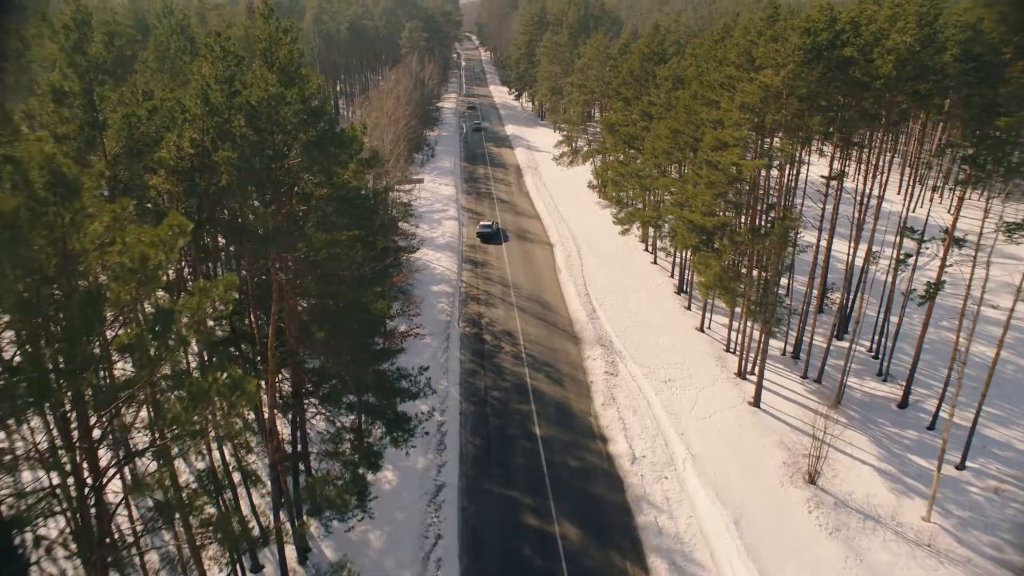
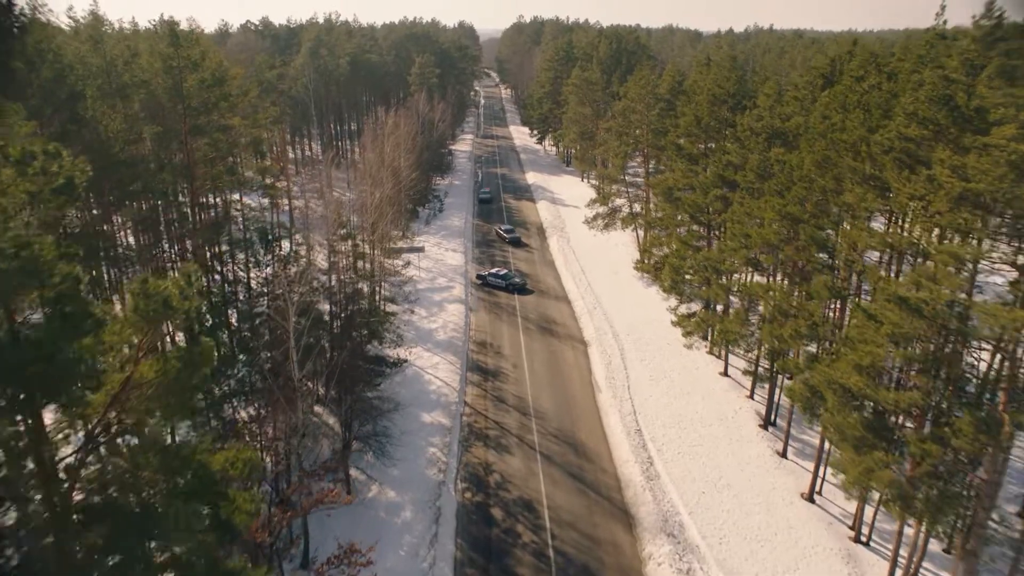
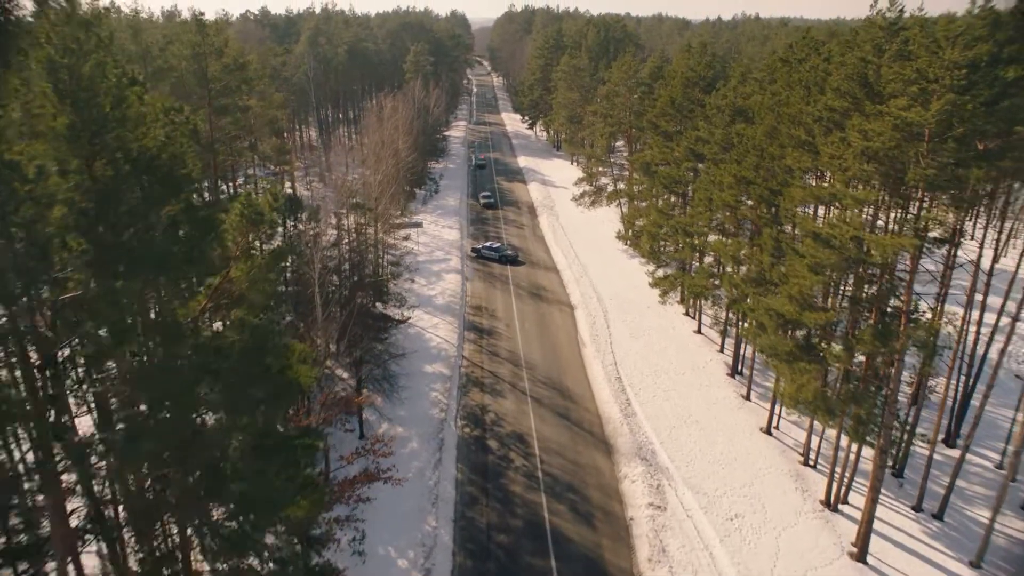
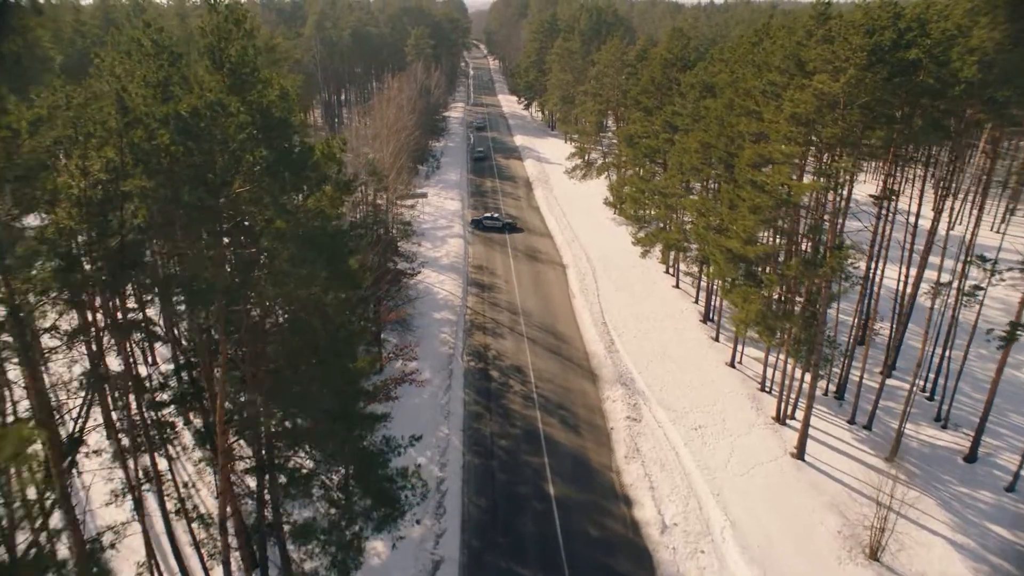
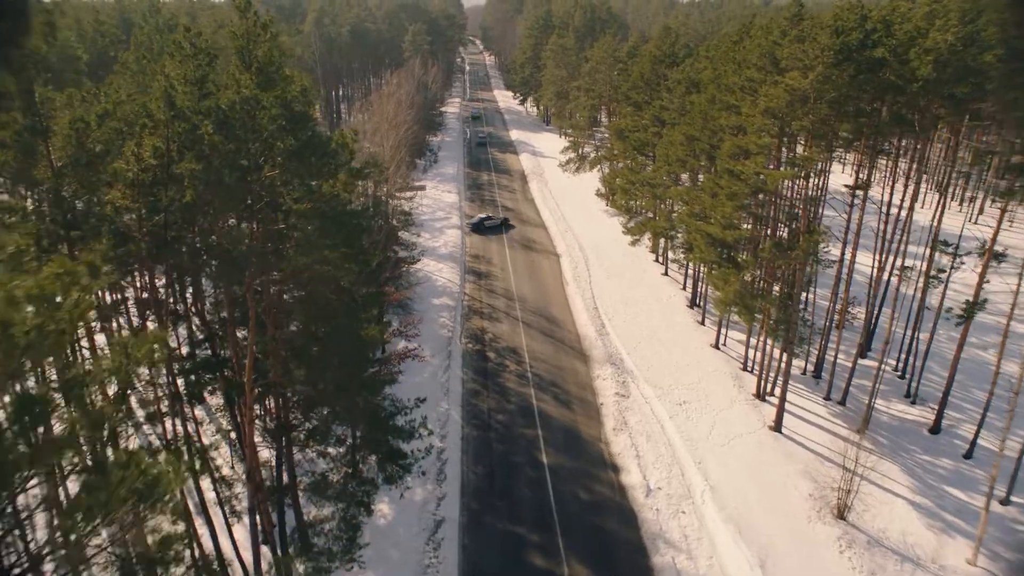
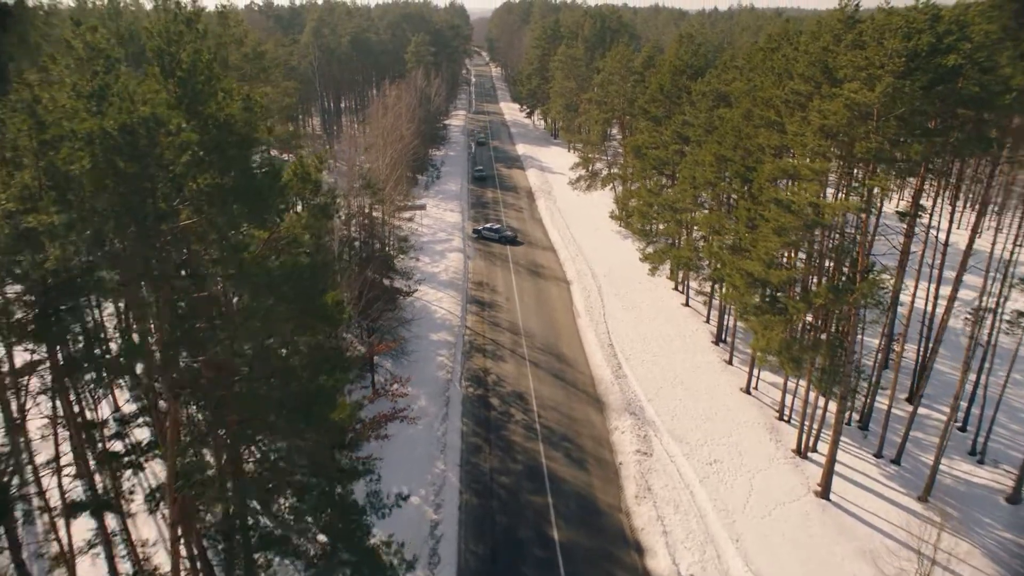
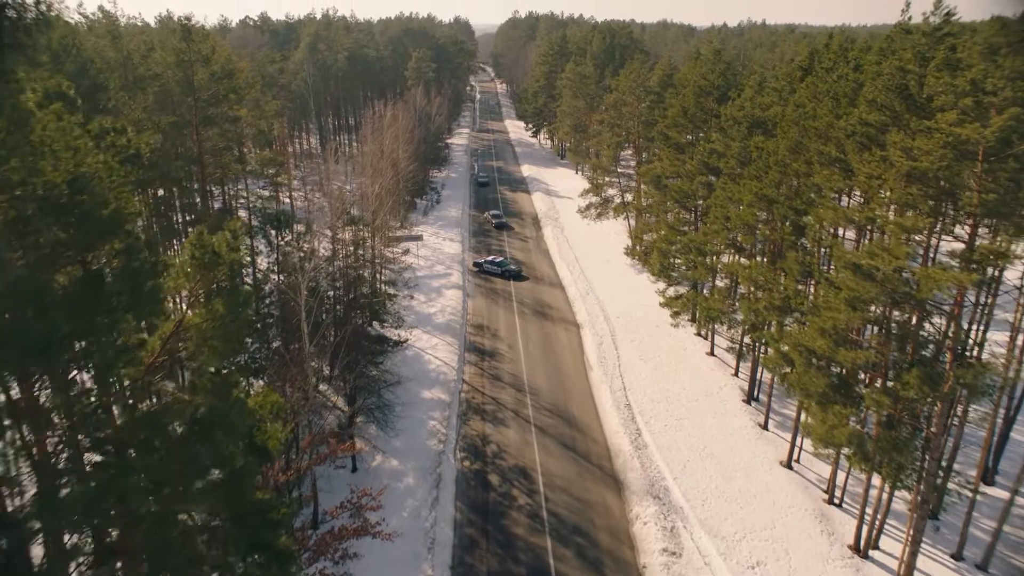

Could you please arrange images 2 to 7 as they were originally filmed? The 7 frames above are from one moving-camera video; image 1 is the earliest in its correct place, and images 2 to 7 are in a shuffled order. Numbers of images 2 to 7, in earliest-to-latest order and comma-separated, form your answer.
5, 4, 6, 3, 7, 2
